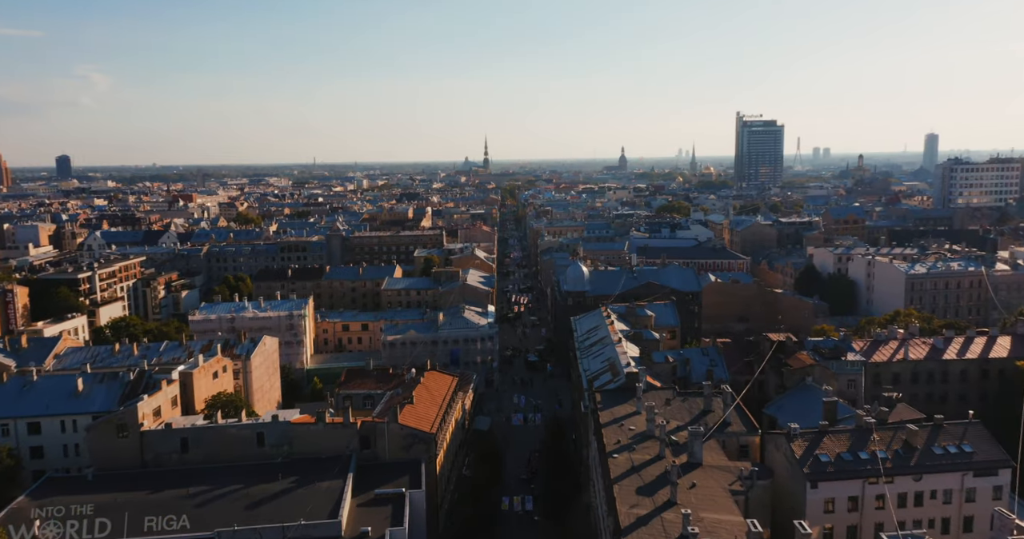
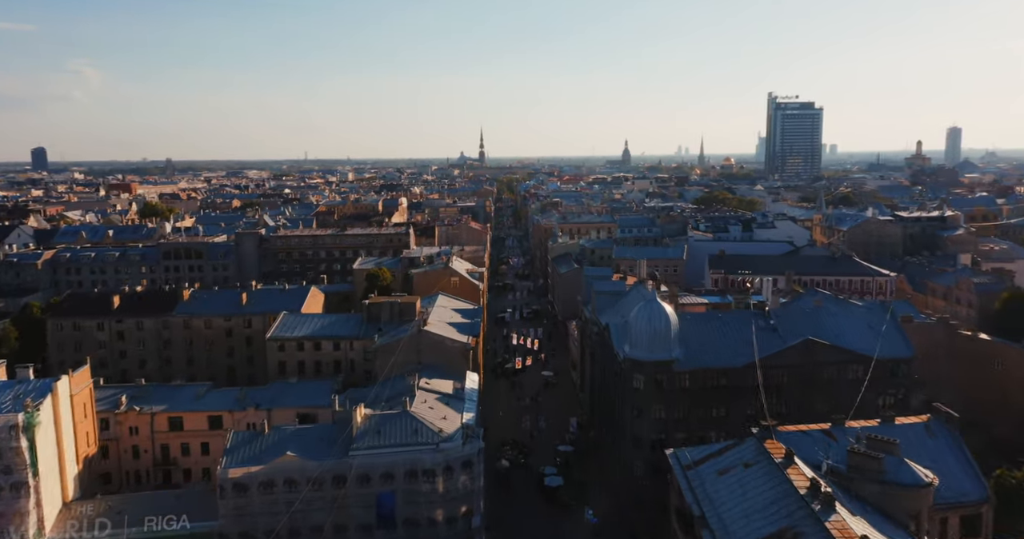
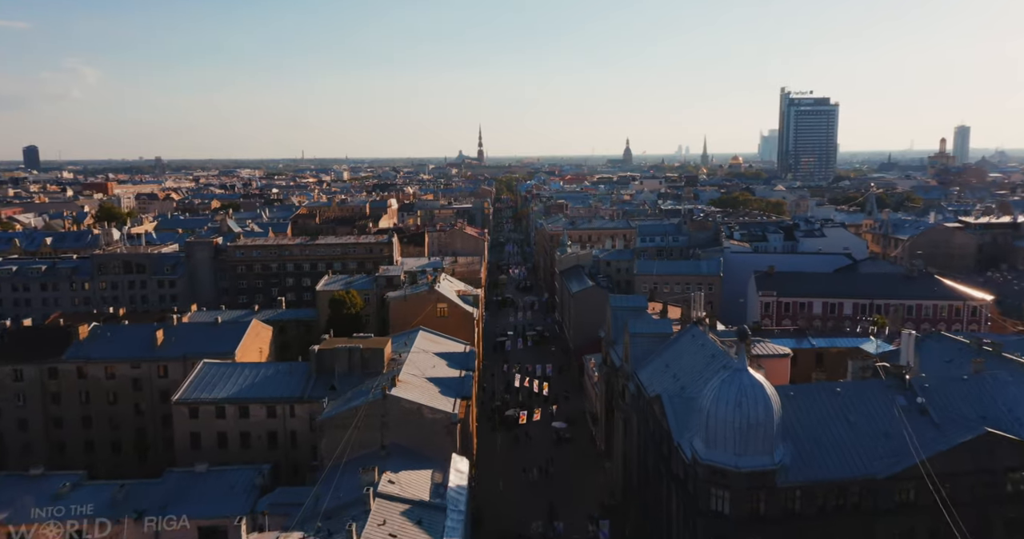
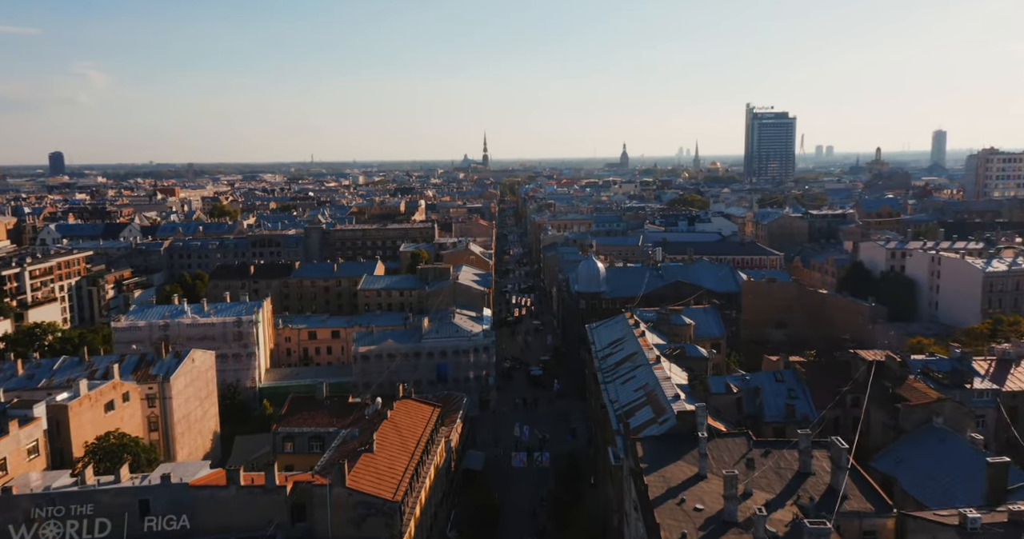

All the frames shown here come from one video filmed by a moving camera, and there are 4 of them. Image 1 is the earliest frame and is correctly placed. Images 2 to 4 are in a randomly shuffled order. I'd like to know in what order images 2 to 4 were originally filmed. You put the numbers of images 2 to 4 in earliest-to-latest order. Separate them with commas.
4, 2, 3
